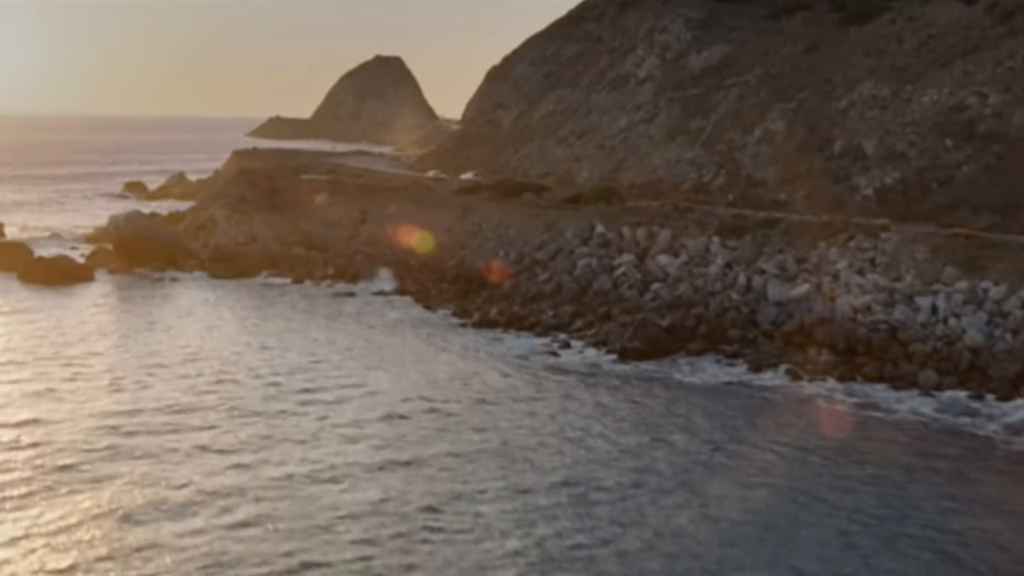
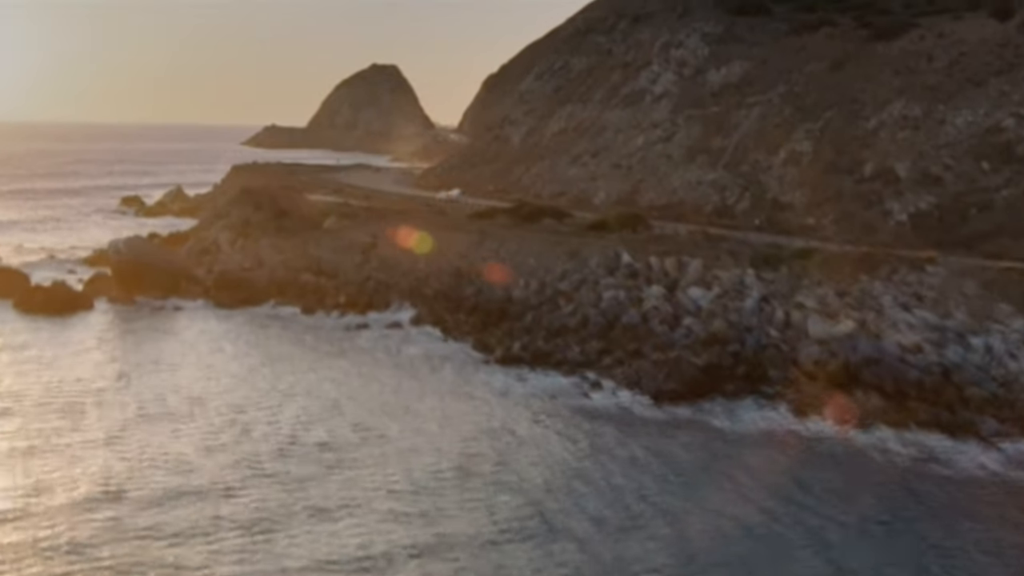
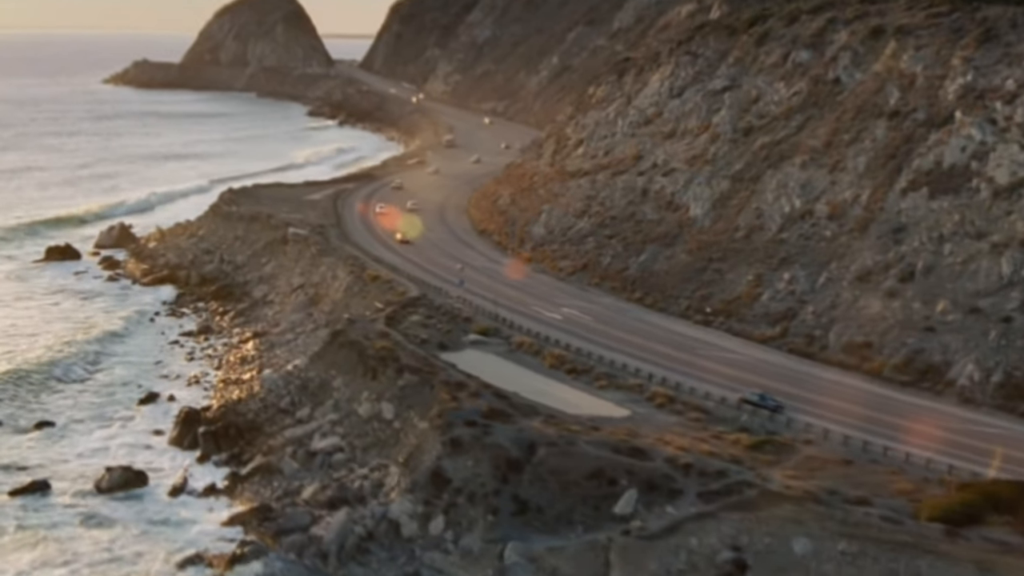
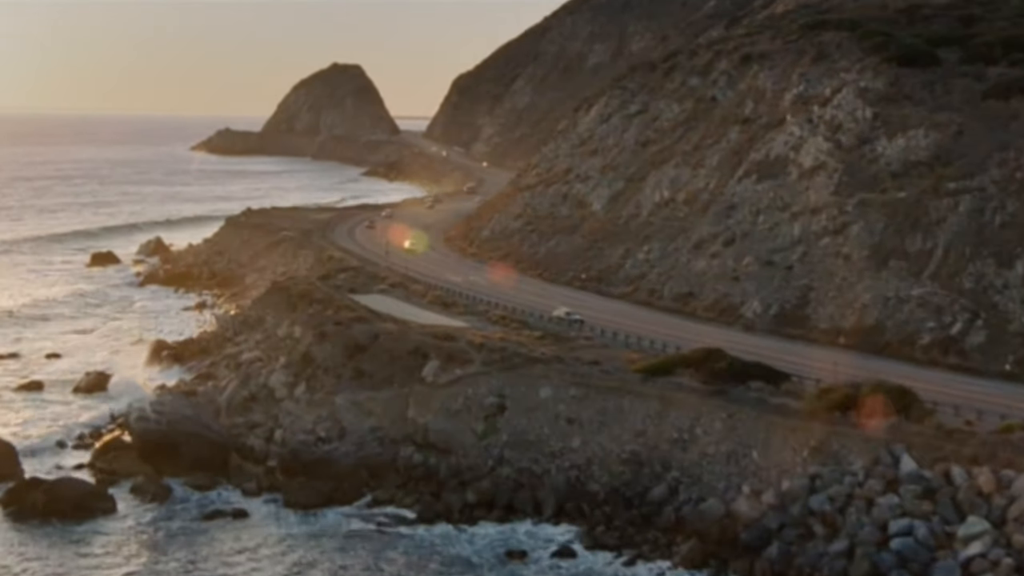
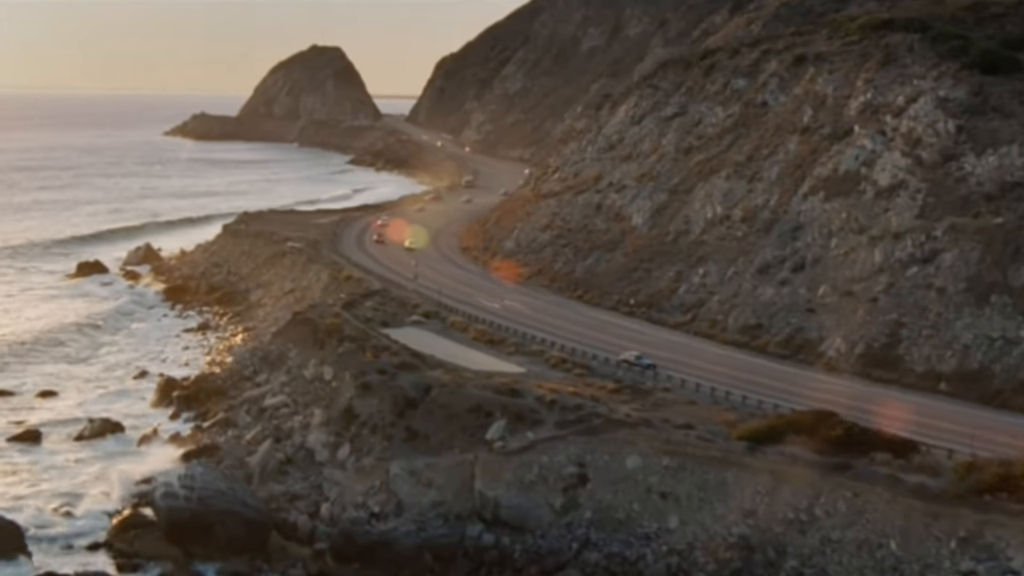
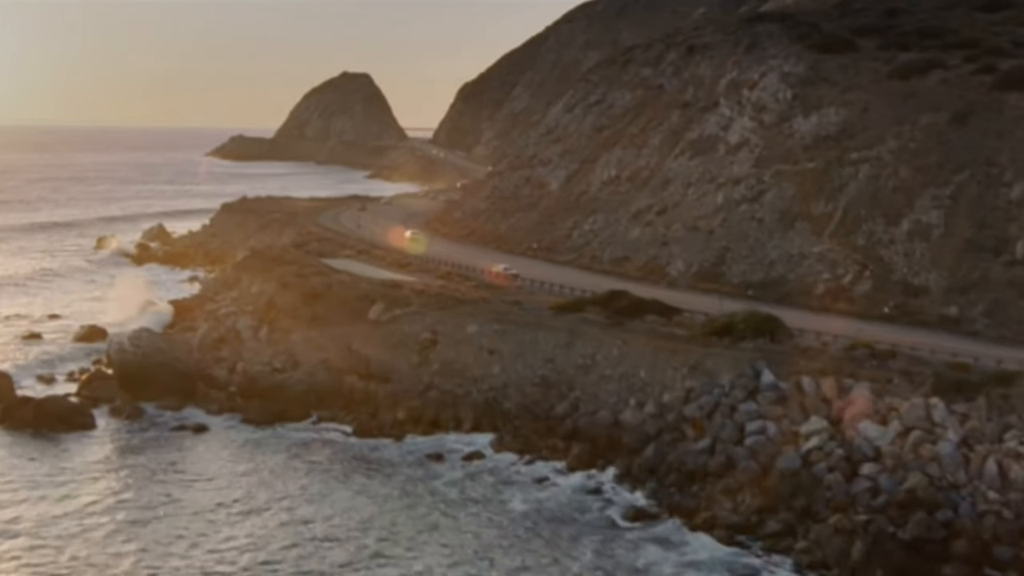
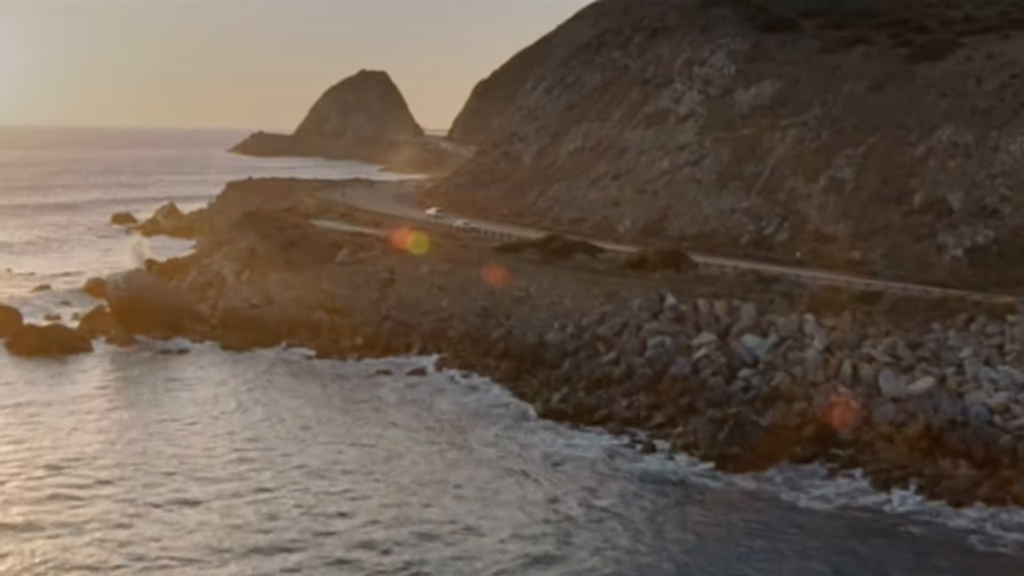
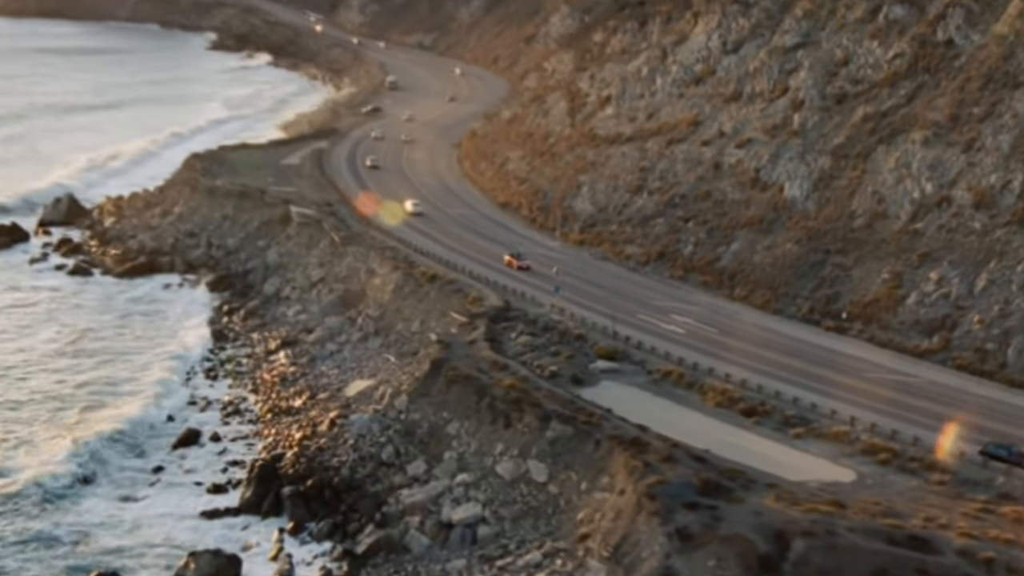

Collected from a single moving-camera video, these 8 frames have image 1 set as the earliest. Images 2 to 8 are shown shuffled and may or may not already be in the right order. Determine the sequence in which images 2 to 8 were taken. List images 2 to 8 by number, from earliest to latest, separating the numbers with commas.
2, 7, 6, 4, 5, 3, 8
